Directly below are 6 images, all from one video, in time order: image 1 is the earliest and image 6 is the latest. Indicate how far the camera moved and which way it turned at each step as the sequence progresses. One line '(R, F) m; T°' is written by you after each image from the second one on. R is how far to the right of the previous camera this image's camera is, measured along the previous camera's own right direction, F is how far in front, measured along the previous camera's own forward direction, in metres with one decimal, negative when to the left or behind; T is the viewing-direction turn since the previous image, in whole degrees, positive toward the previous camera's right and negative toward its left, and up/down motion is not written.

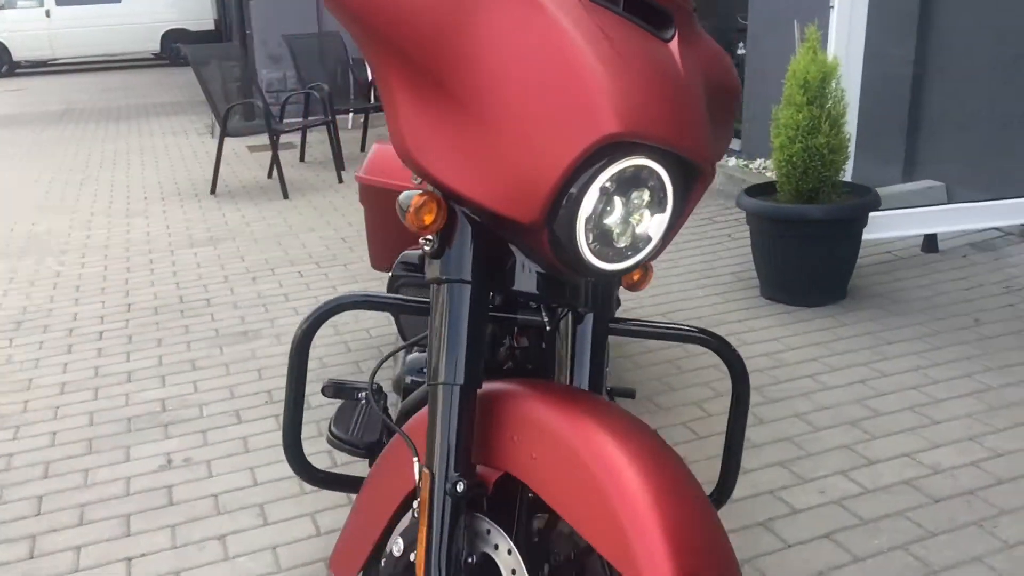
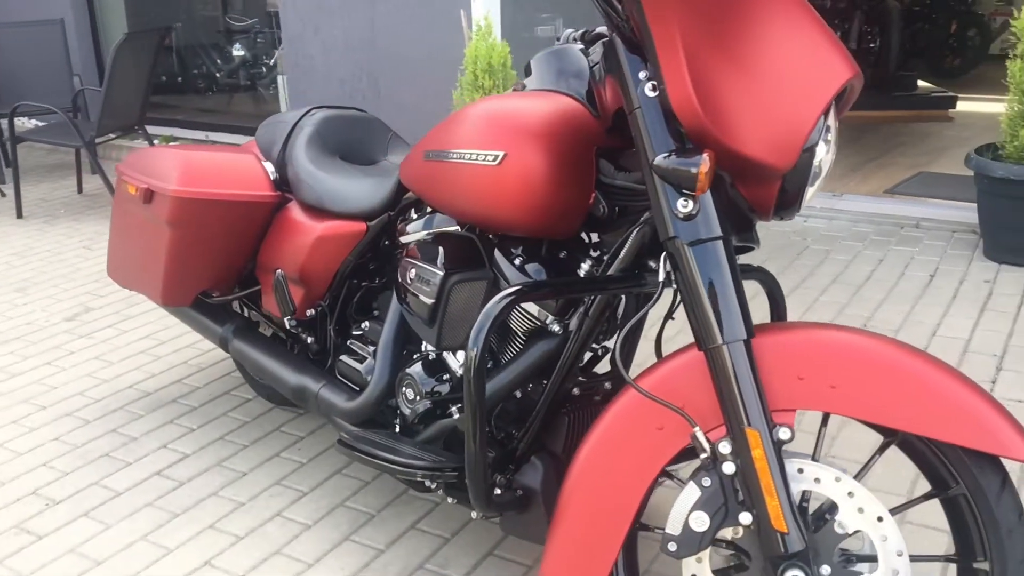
(-1.3, +0.5) m; +35°
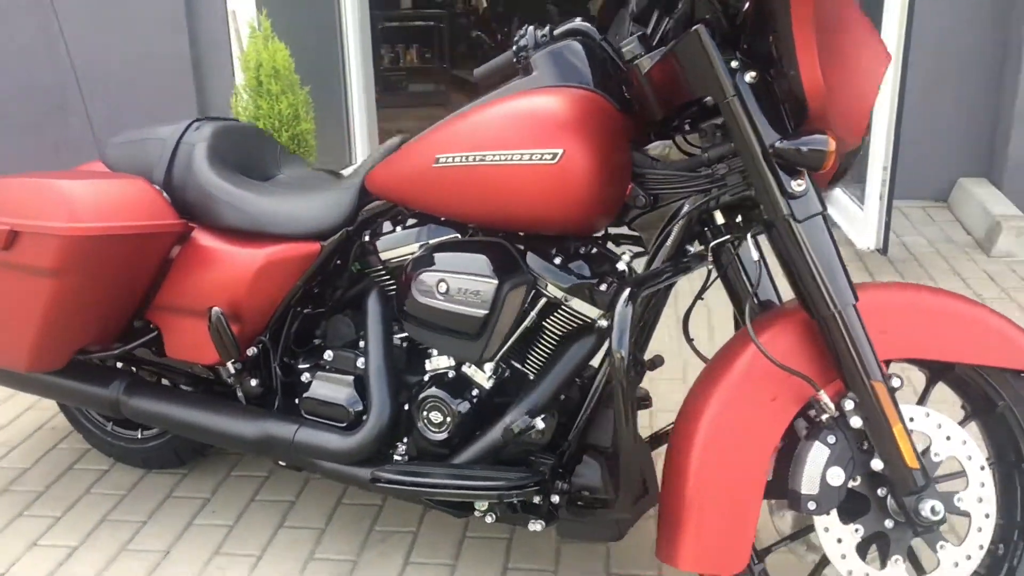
(-0.9, +0.2) m; +23°
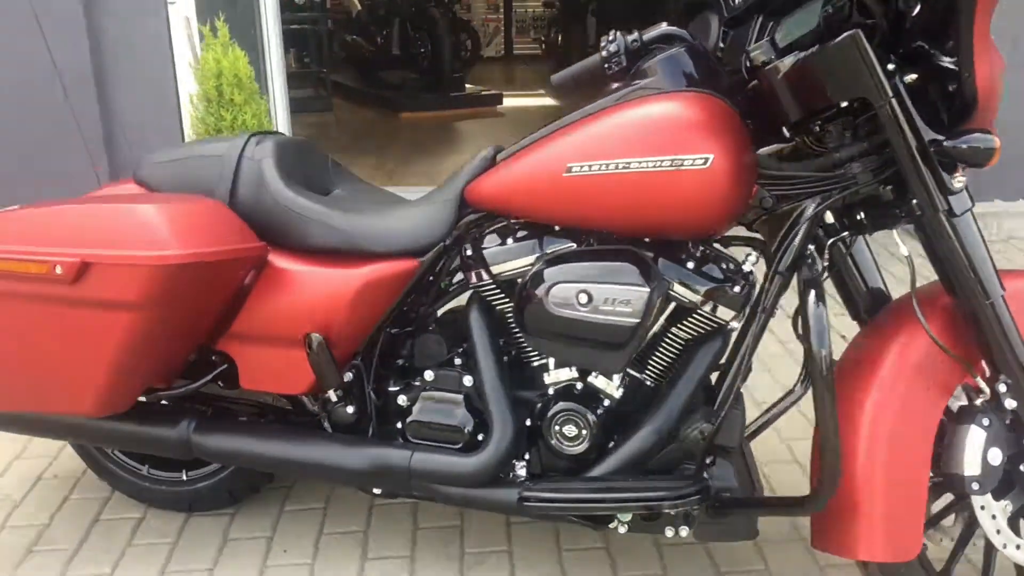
(-0.6, +0.1) m; +10°
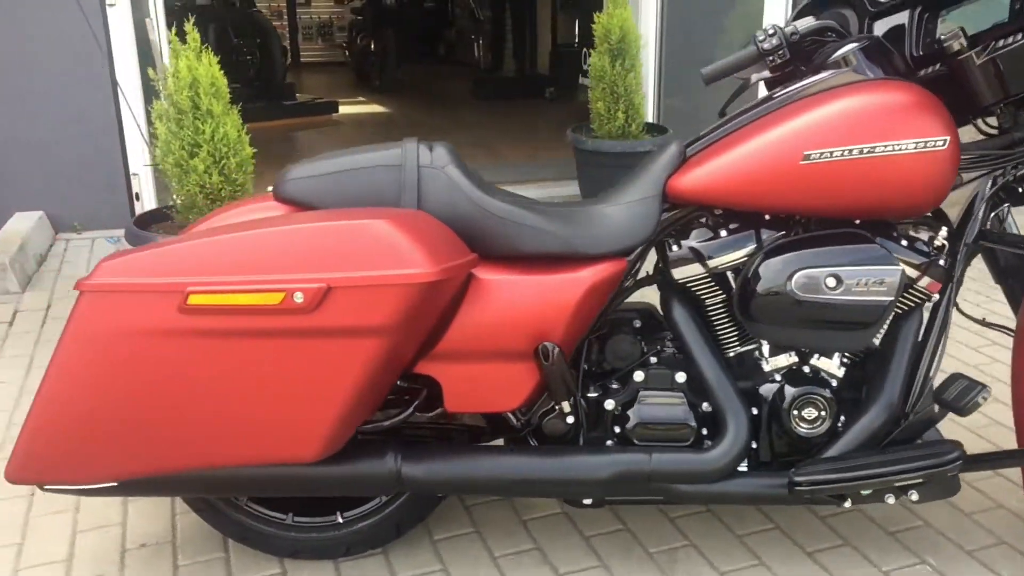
(-1.0, +0.2) m; +15°
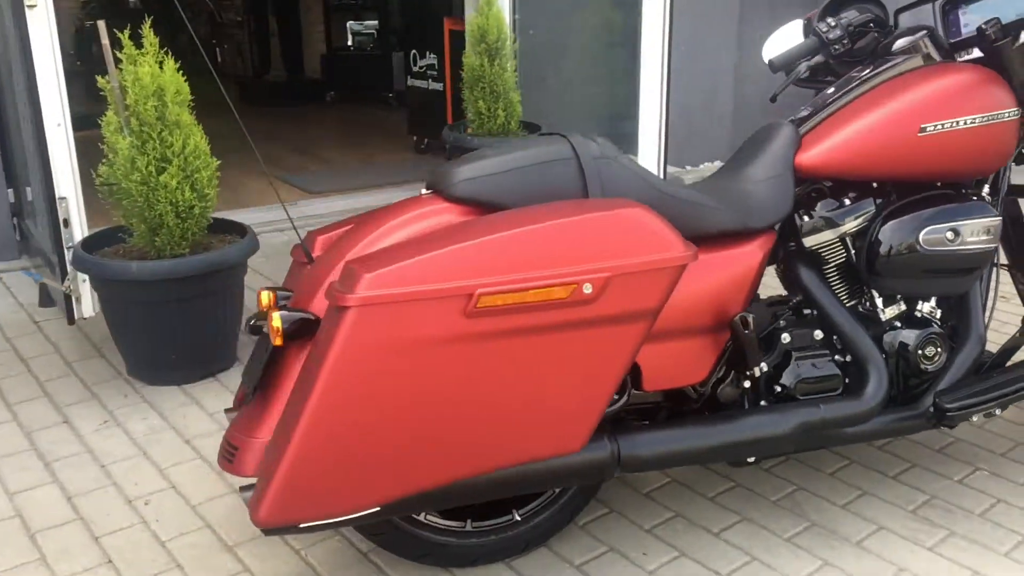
(-1.1, +0.1) m; +18°
